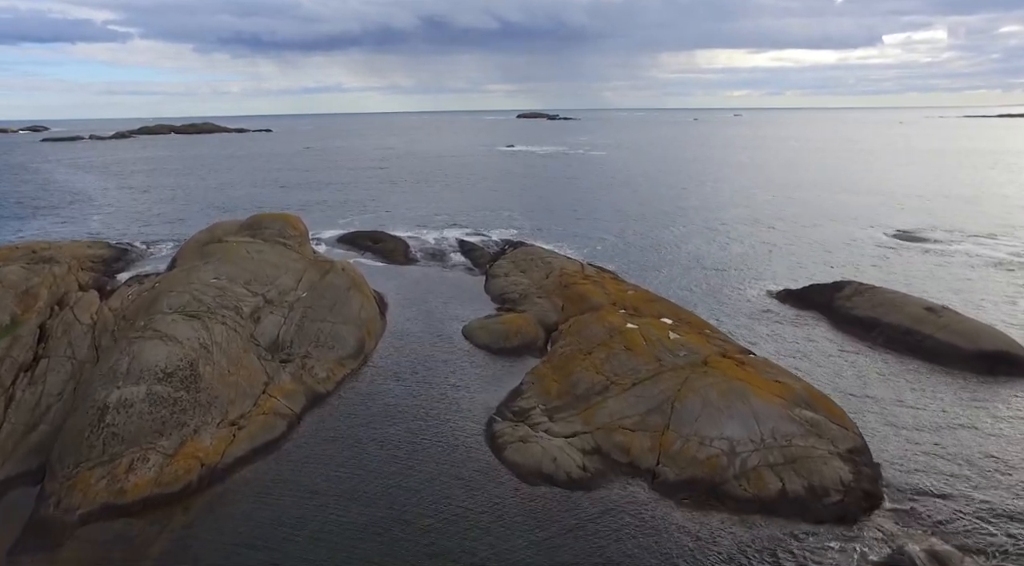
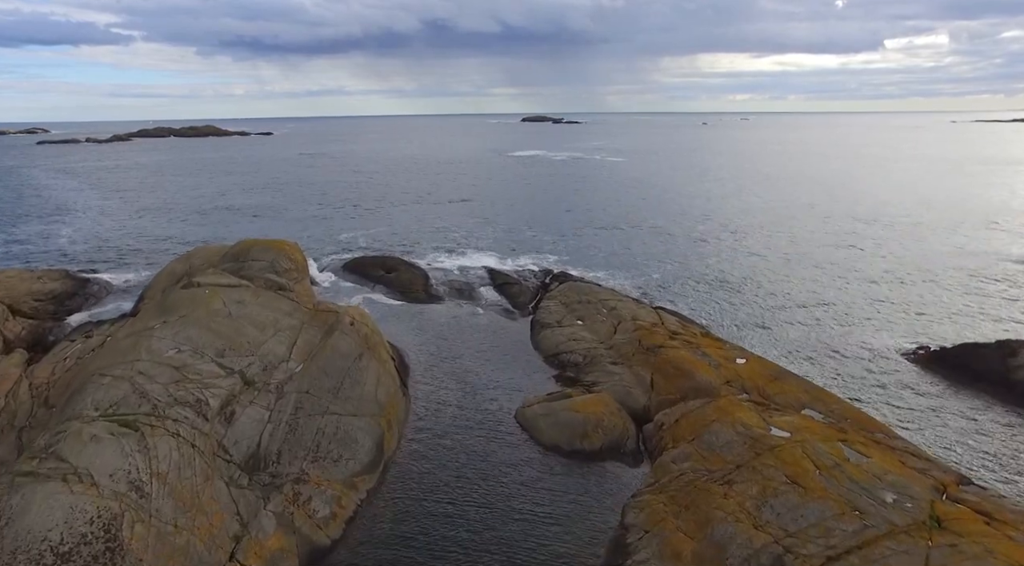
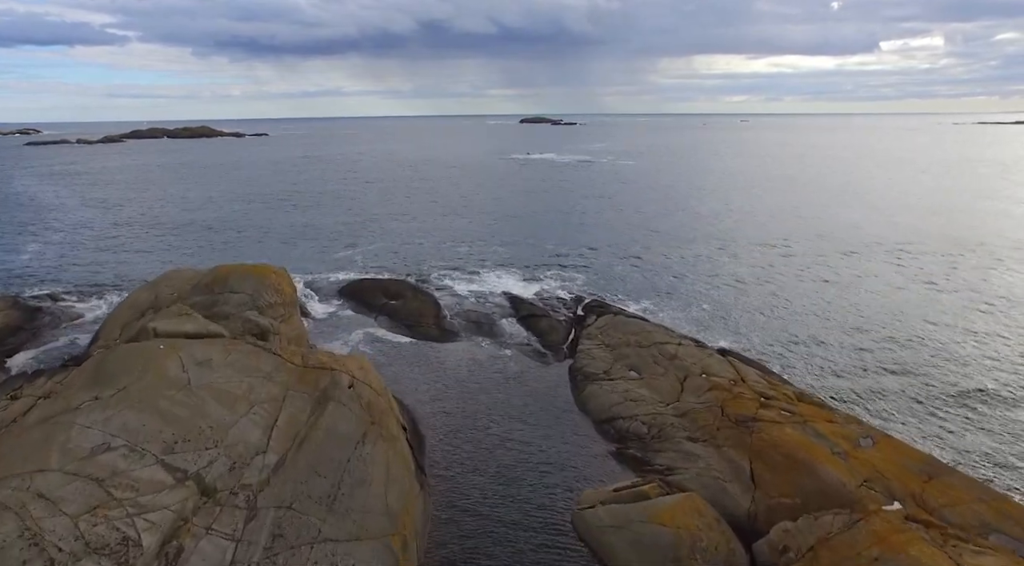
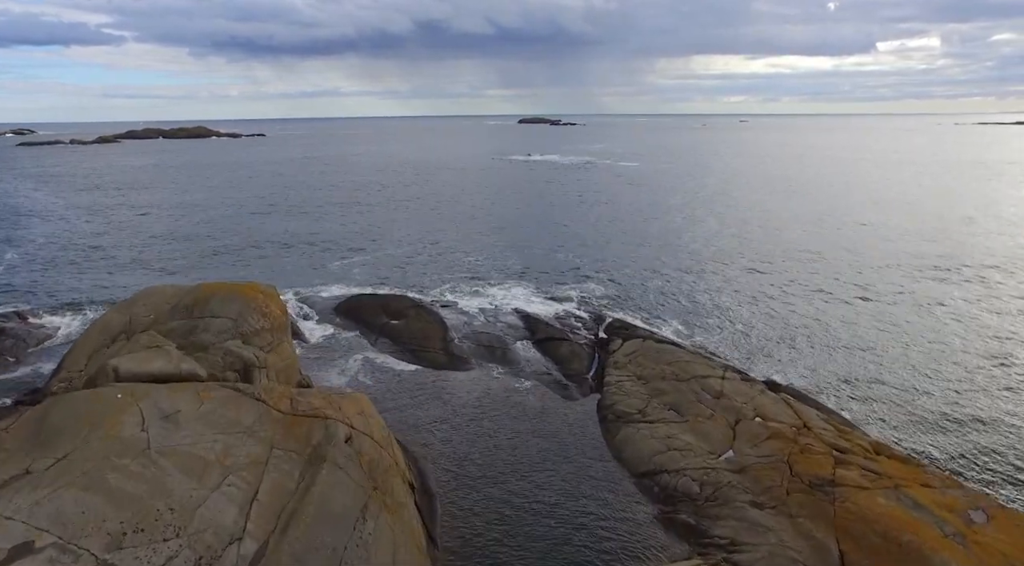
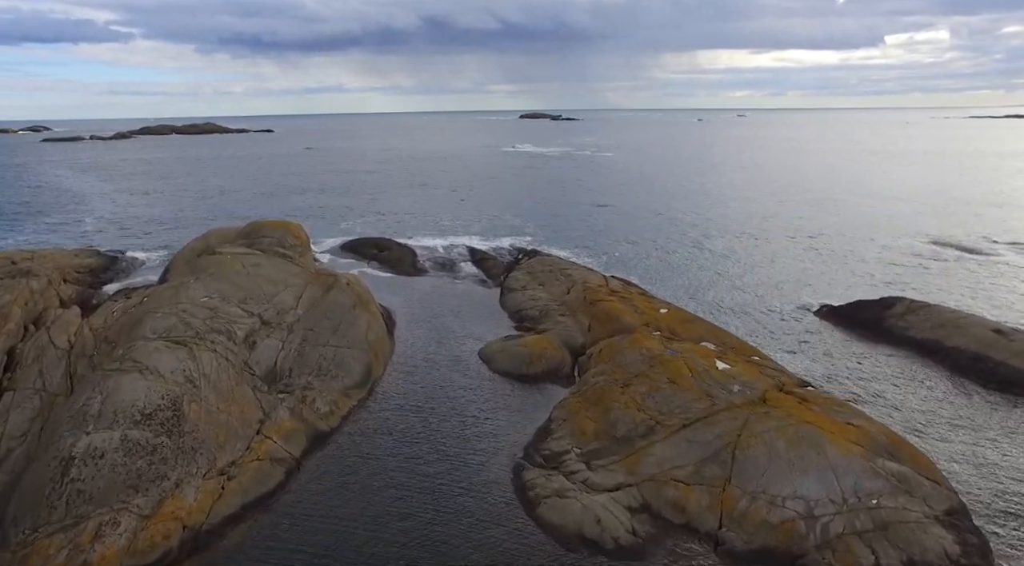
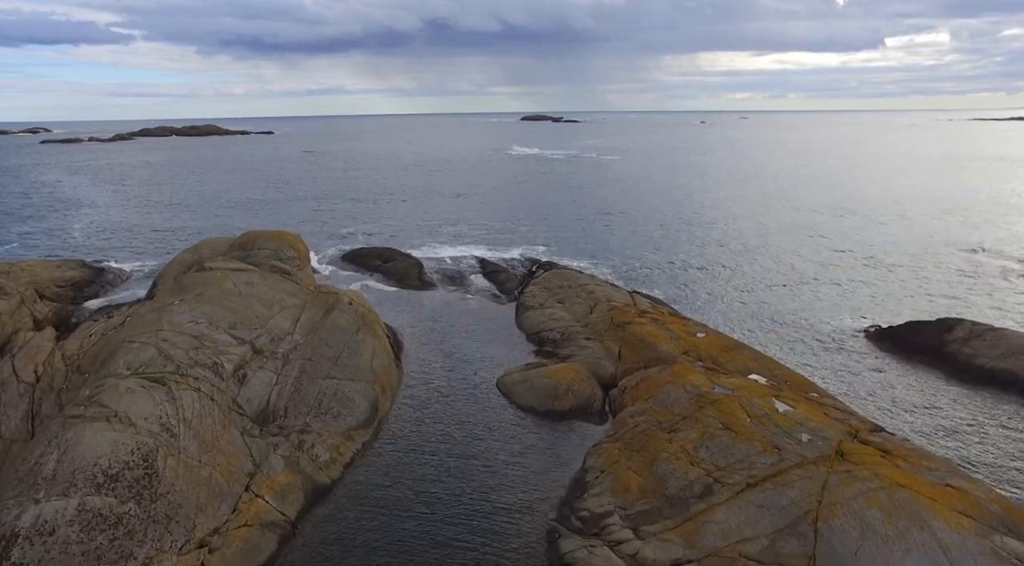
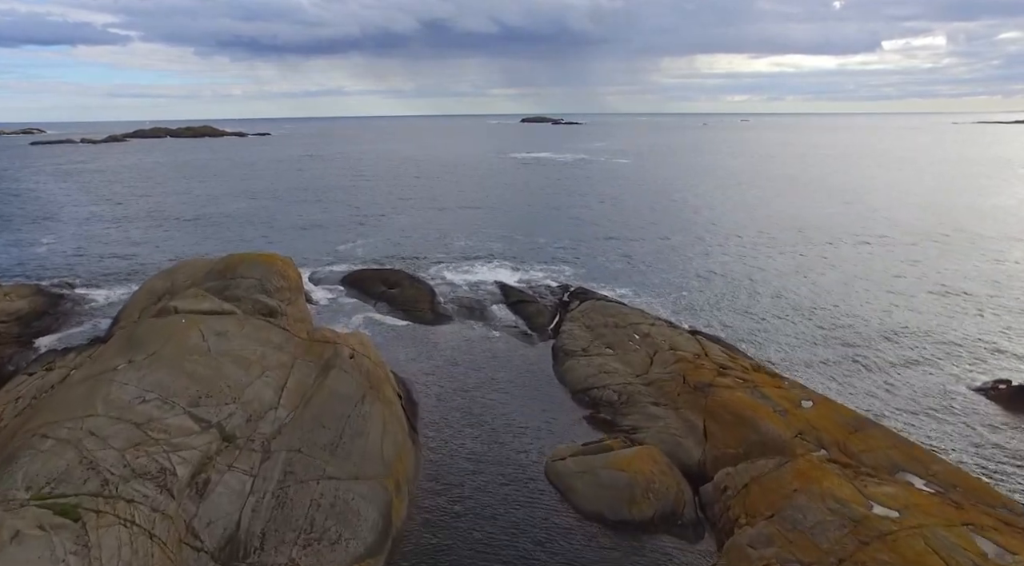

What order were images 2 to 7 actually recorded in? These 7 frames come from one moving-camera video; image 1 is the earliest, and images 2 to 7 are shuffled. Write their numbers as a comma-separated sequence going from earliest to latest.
5, 6, 2, 7, 3, 4
